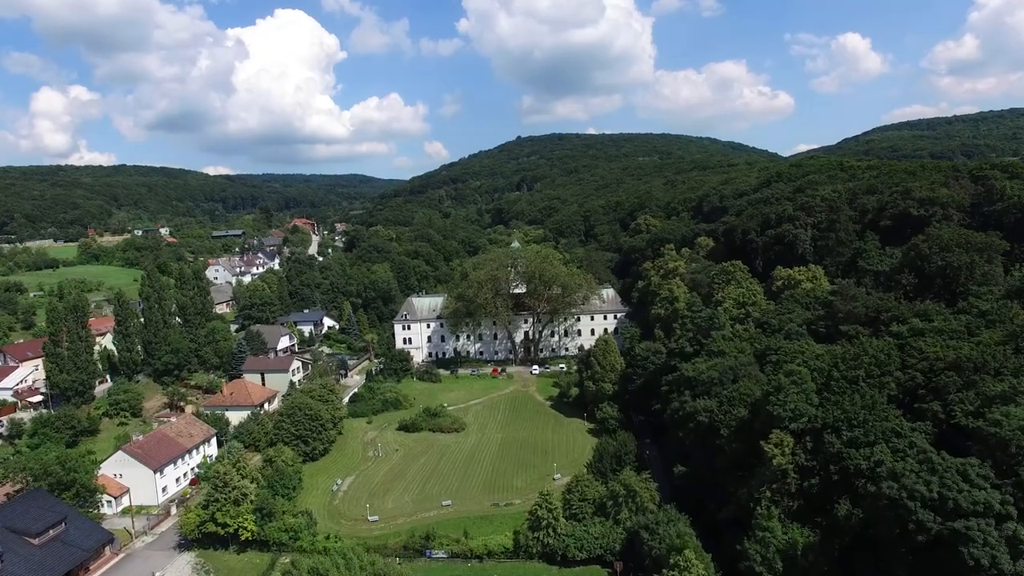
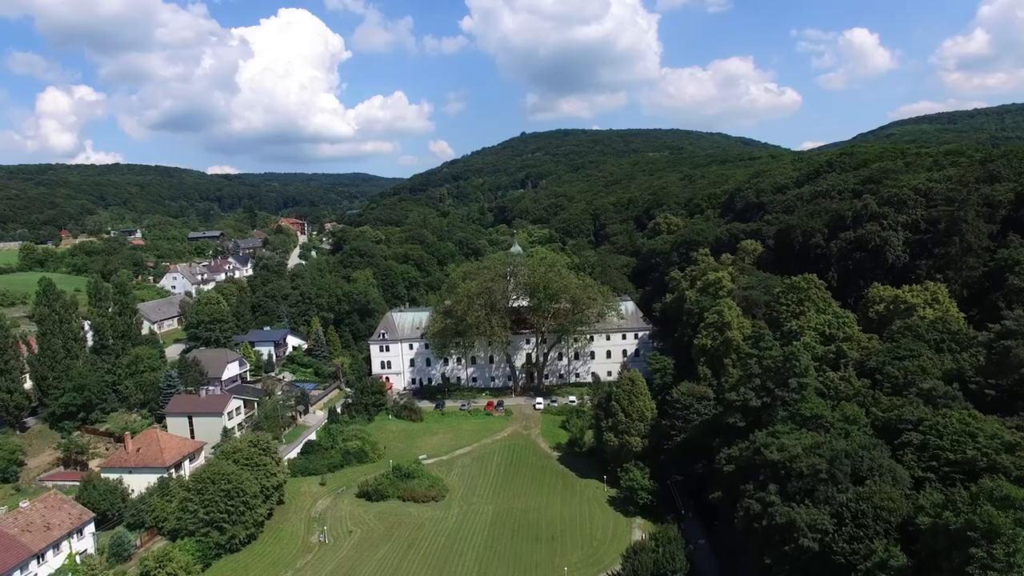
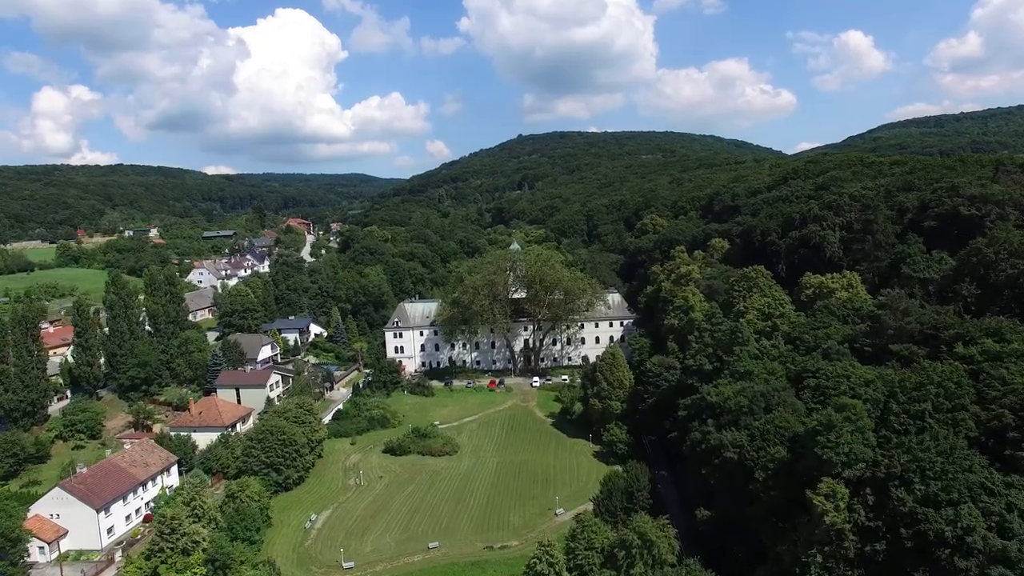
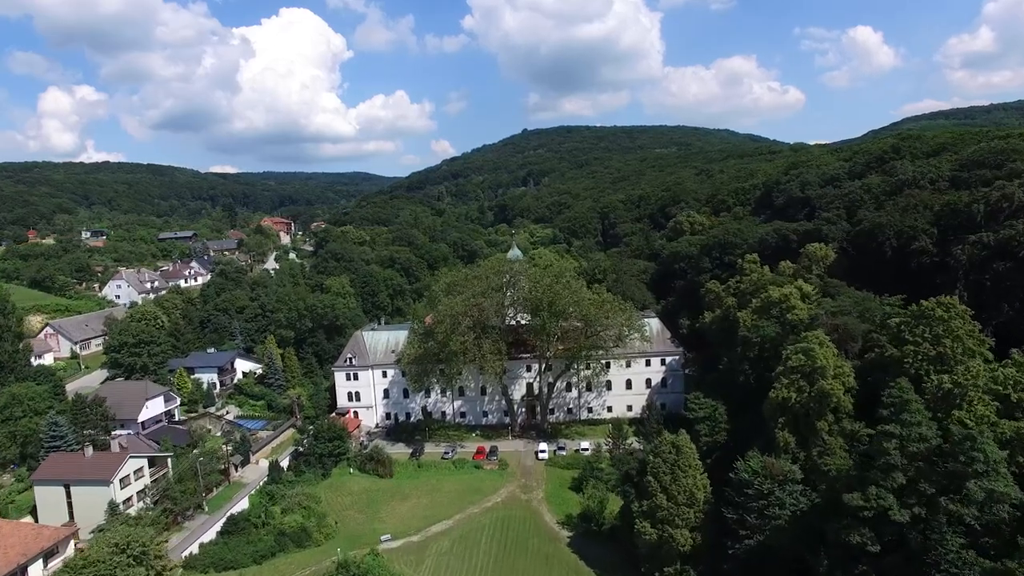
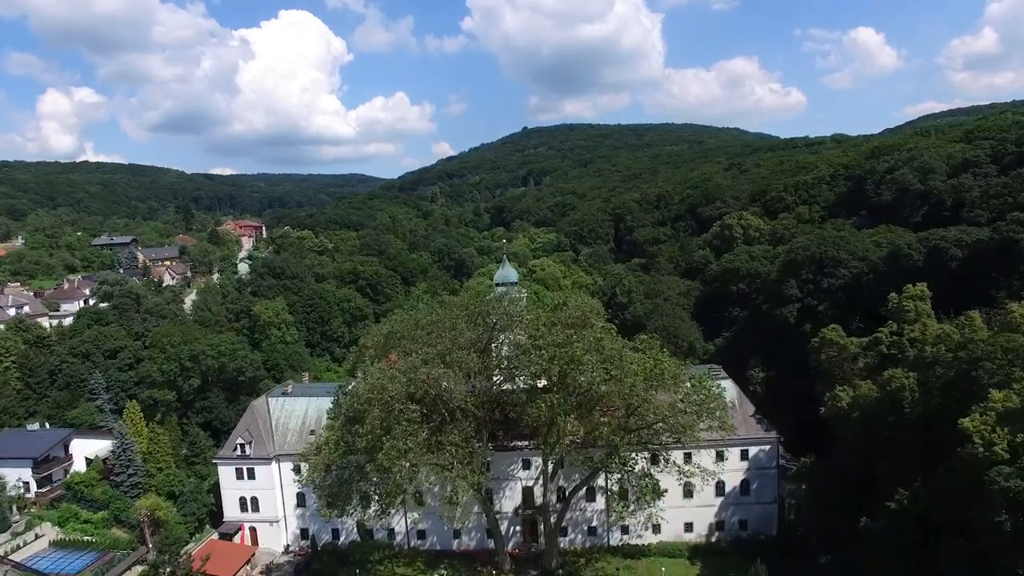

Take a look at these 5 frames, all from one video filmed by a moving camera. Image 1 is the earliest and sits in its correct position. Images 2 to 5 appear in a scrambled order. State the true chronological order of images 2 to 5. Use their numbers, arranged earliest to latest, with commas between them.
3, 2, 4, 5
